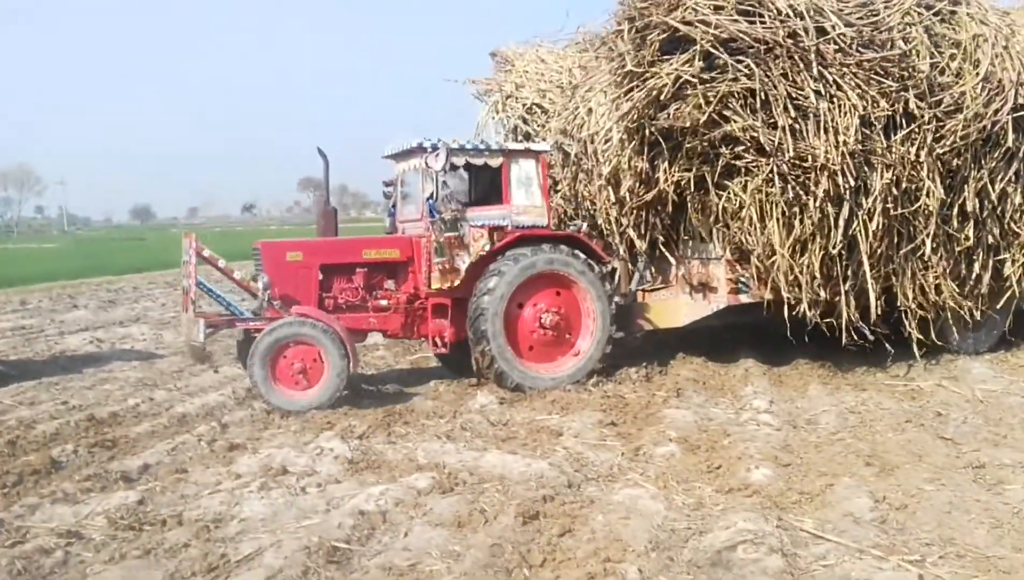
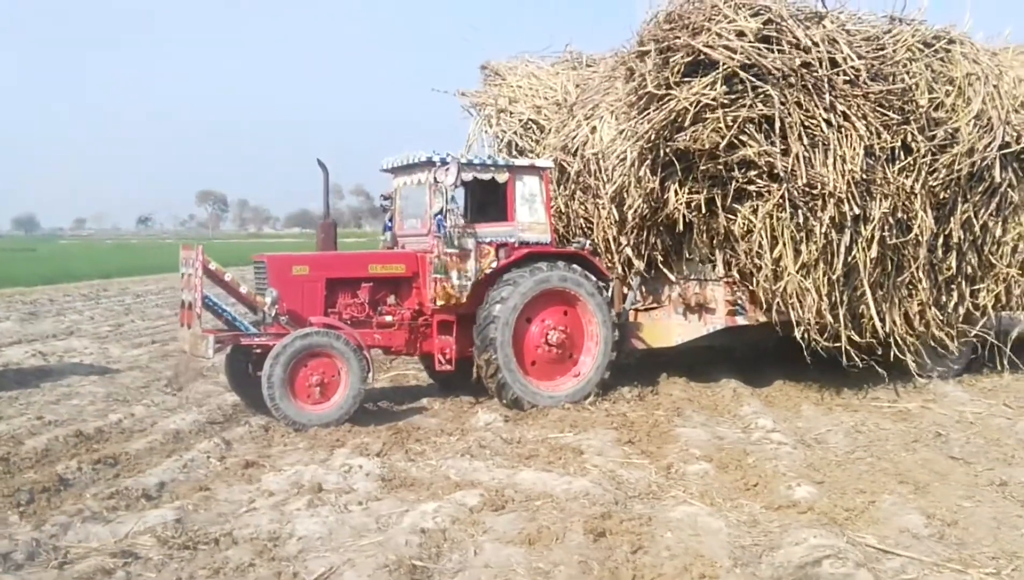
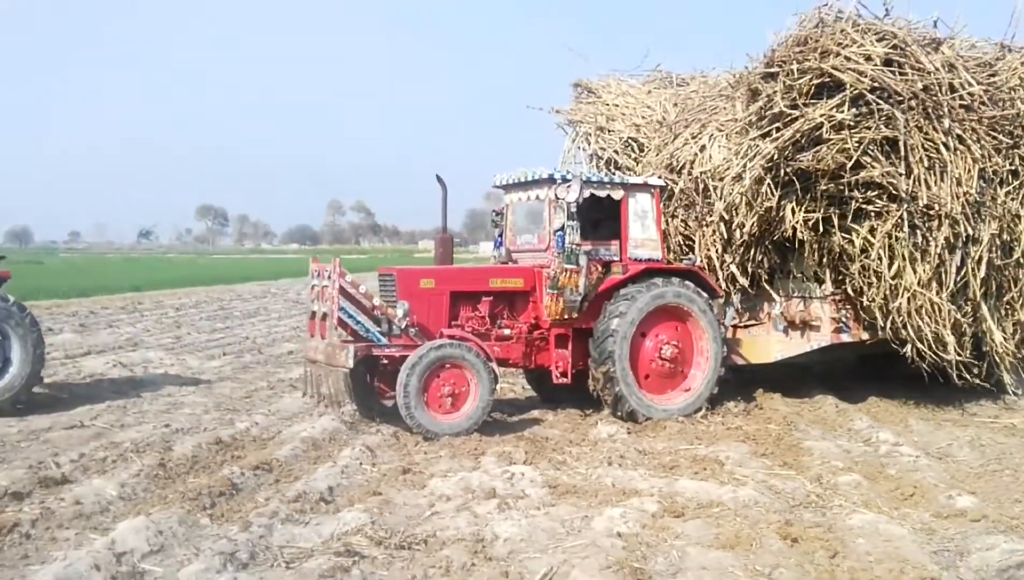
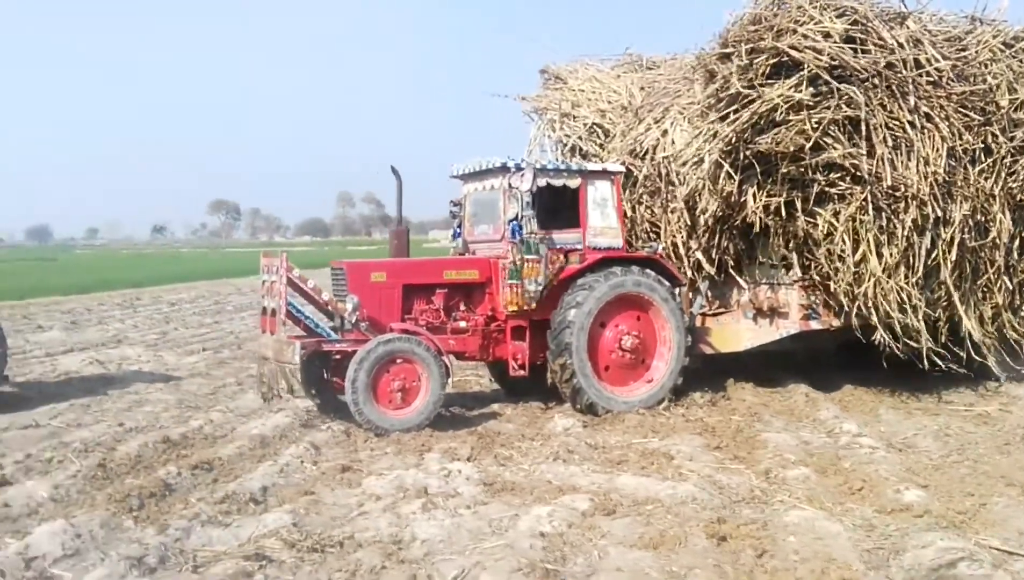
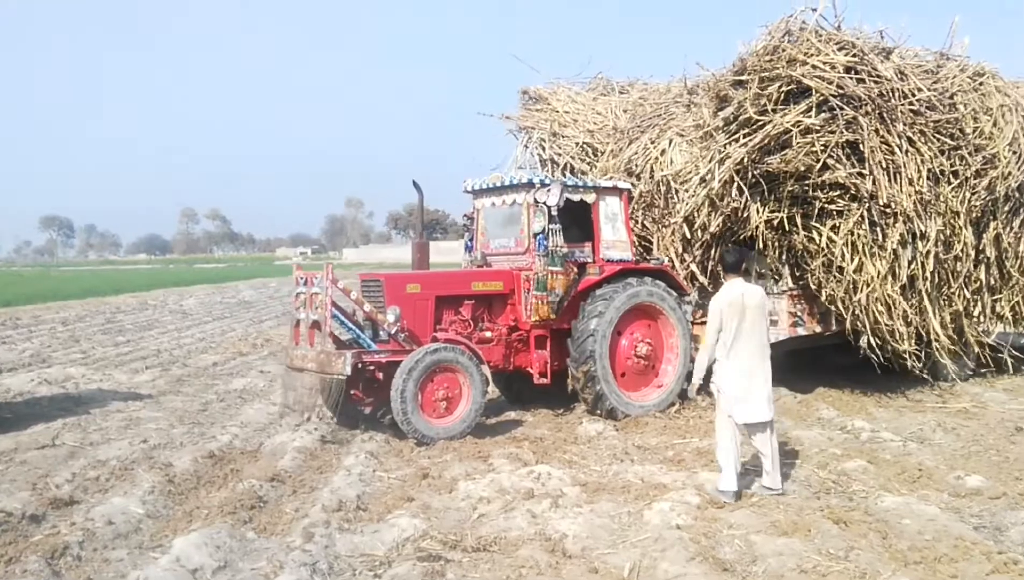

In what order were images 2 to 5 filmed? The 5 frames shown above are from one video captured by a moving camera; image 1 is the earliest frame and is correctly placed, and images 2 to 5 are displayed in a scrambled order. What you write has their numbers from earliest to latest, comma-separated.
2, 4, 3, 5
